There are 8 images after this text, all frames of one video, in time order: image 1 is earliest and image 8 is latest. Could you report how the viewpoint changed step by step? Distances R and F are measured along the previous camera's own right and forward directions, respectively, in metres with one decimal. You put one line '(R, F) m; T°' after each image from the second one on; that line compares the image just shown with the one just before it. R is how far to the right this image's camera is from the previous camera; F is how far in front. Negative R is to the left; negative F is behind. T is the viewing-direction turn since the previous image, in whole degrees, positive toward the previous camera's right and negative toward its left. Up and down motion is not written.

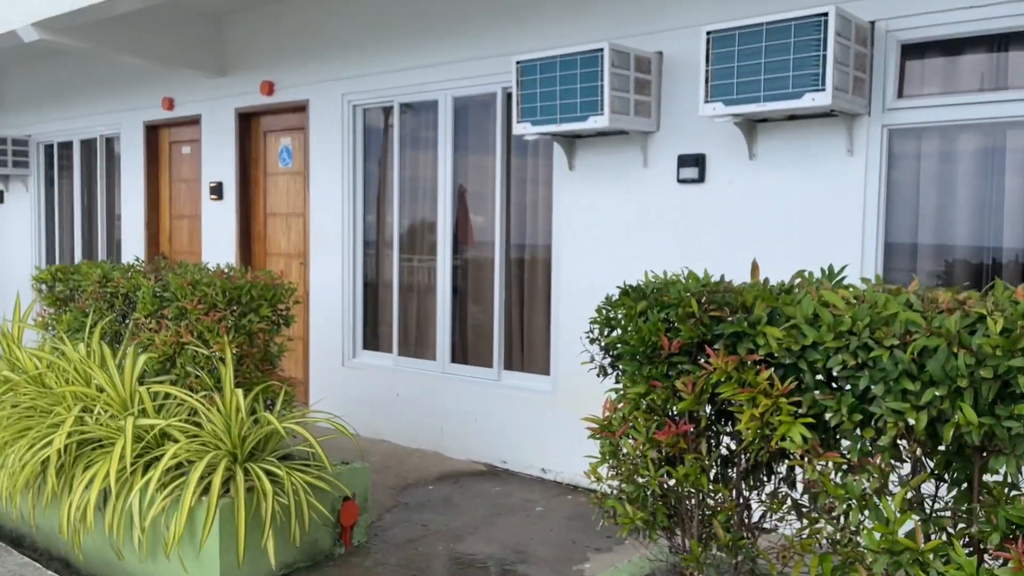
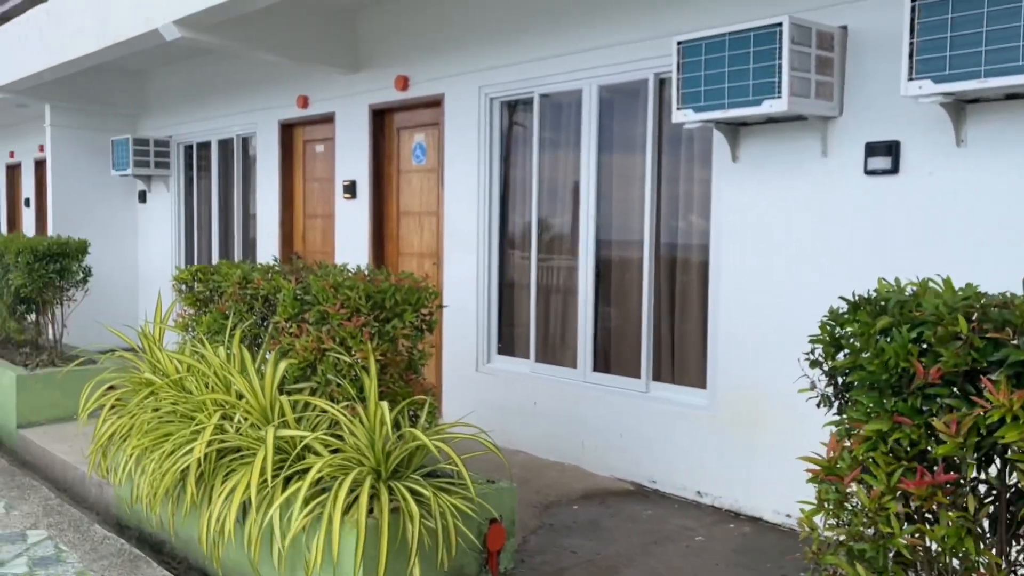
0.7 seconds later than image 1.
(-0.2, +0.3) m; -8°
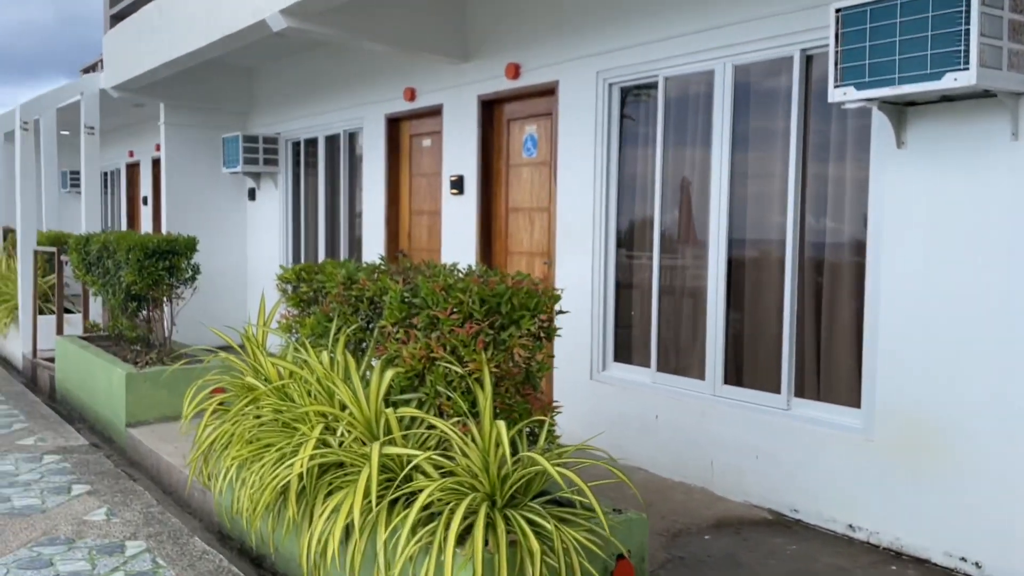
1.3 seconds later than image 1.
(-0.1, +0.4) m; -7°
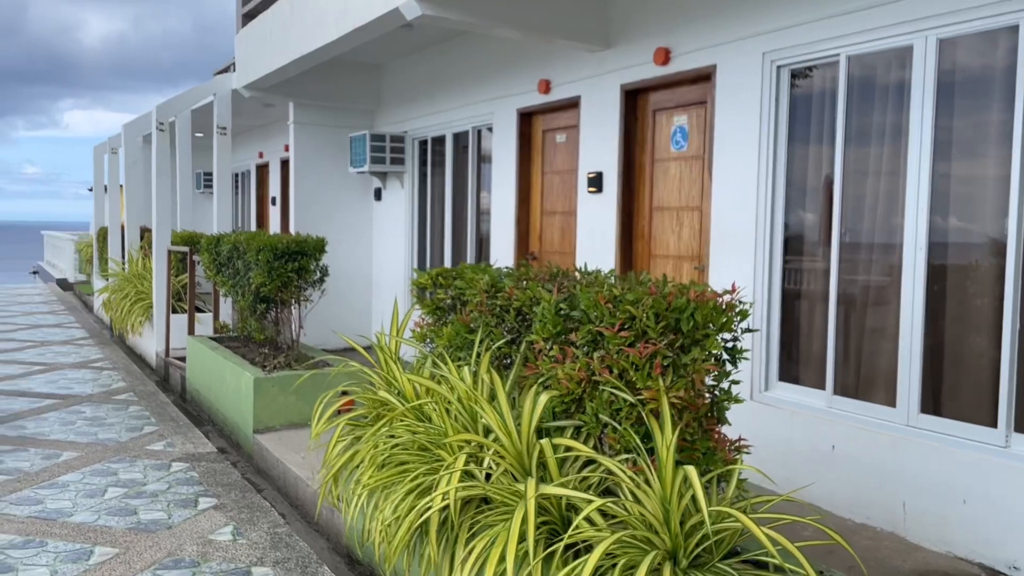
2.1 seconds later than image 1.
(-0.2, +0.4) m; -8°
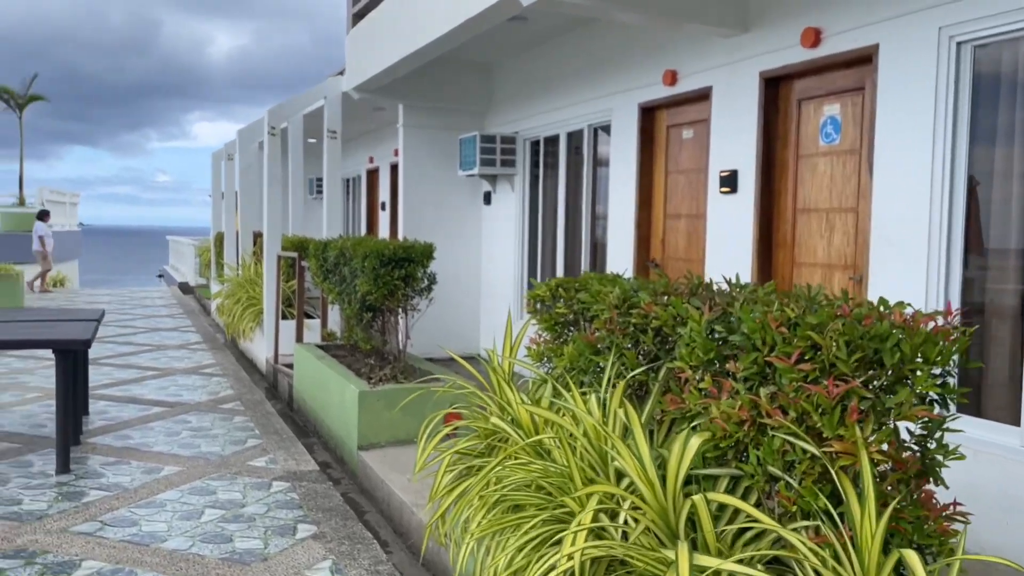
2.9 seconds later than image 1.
(-0.1, +0.4) m; -7°
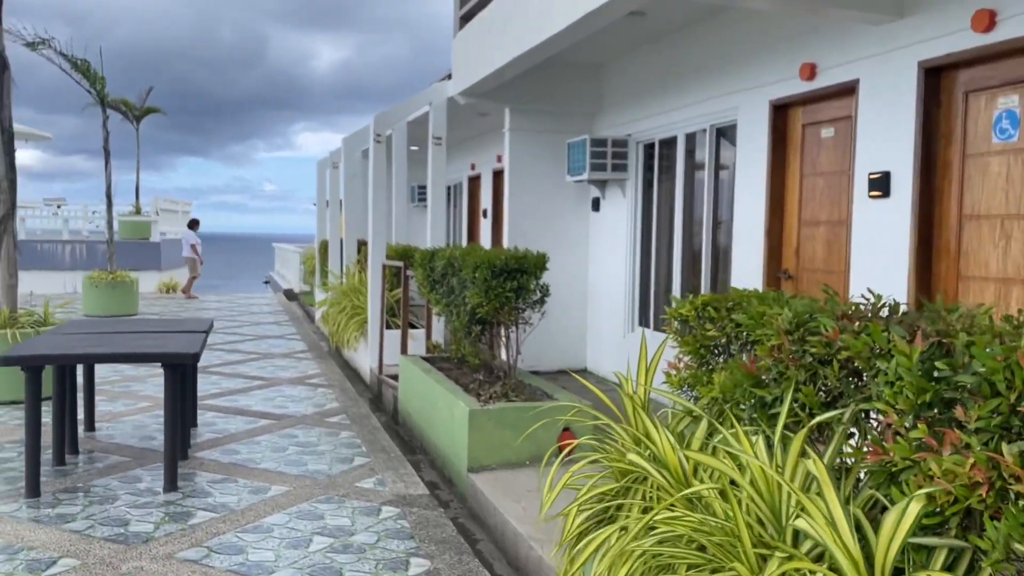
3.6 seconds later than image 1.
(-0.2, +0.3) m; -6°
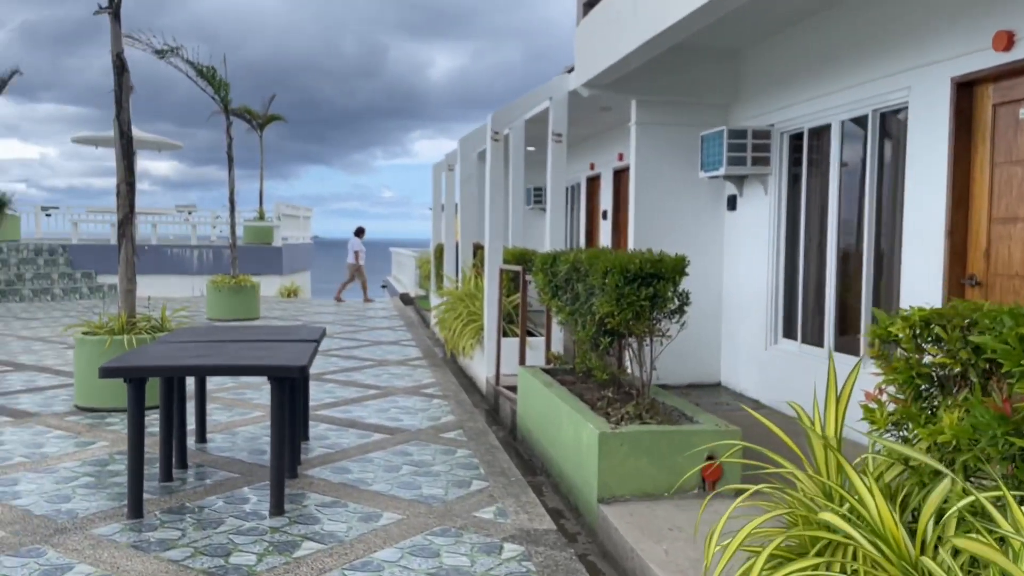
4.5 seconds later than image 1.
(-0.1, +0.5) m; -8°
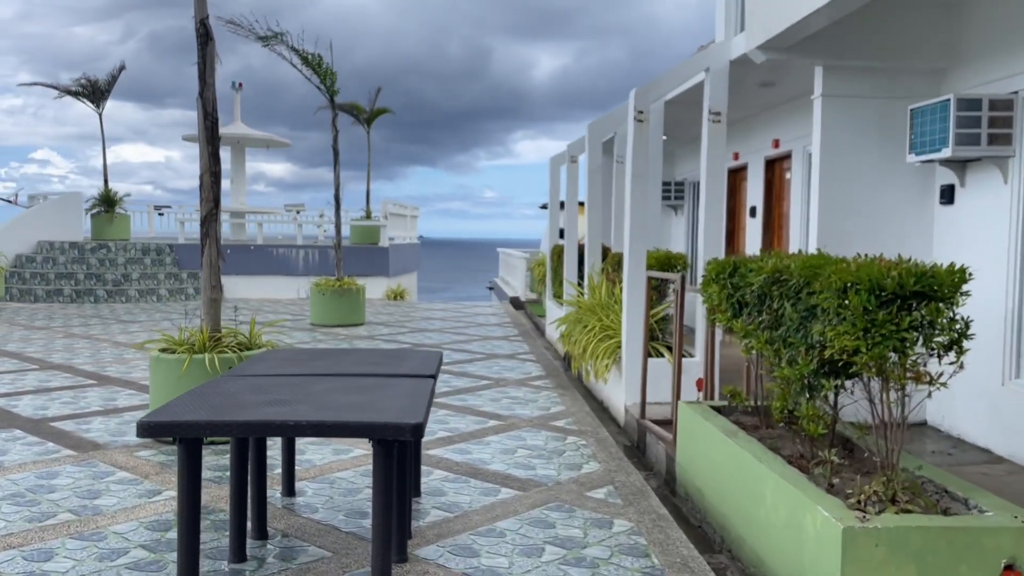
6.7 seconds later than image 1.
(-0.3, +1.2) m; -7°
